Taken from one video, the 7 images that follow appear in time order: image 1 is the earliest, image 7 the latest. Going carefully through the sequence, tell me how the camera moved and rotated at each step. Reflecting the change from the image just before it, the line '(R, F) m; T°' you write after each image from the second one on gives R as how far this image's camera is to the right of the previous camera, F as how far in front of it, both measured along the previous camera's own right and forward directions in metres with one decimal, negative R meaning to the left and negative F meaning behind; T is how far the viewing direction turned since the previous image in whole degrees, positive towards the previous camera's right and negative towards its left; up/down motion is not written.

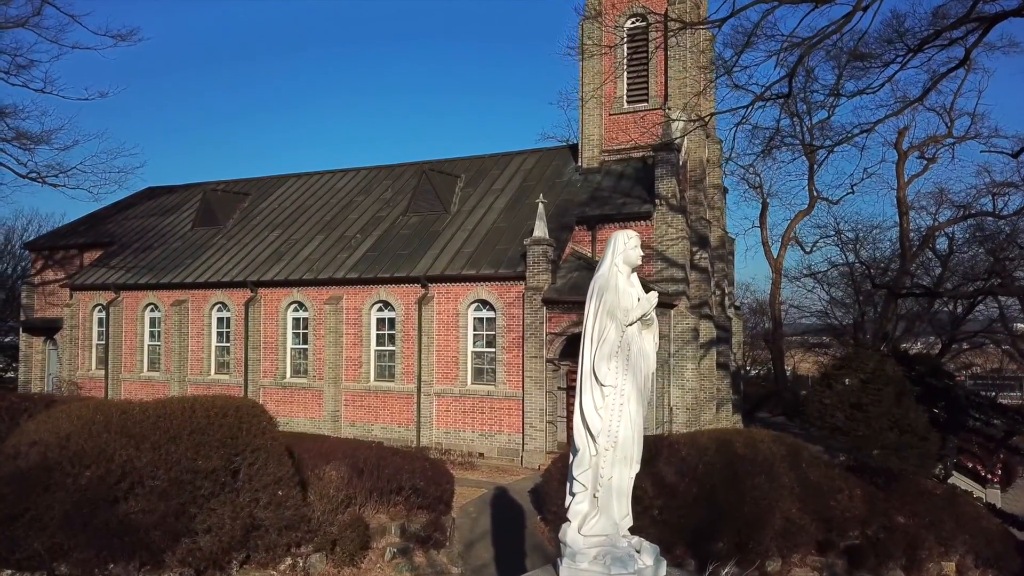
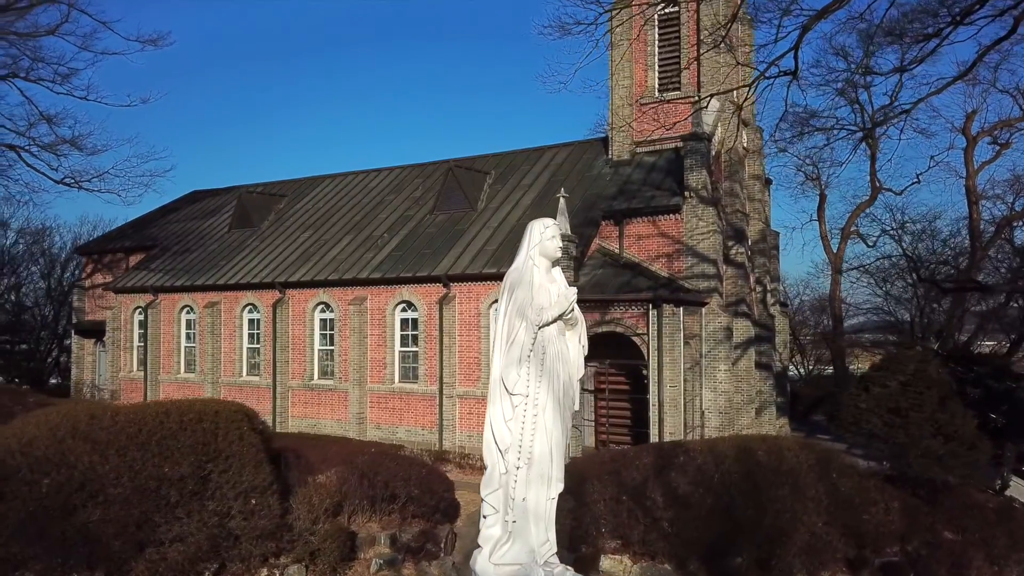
(+1.1, +0.7) m; -5°
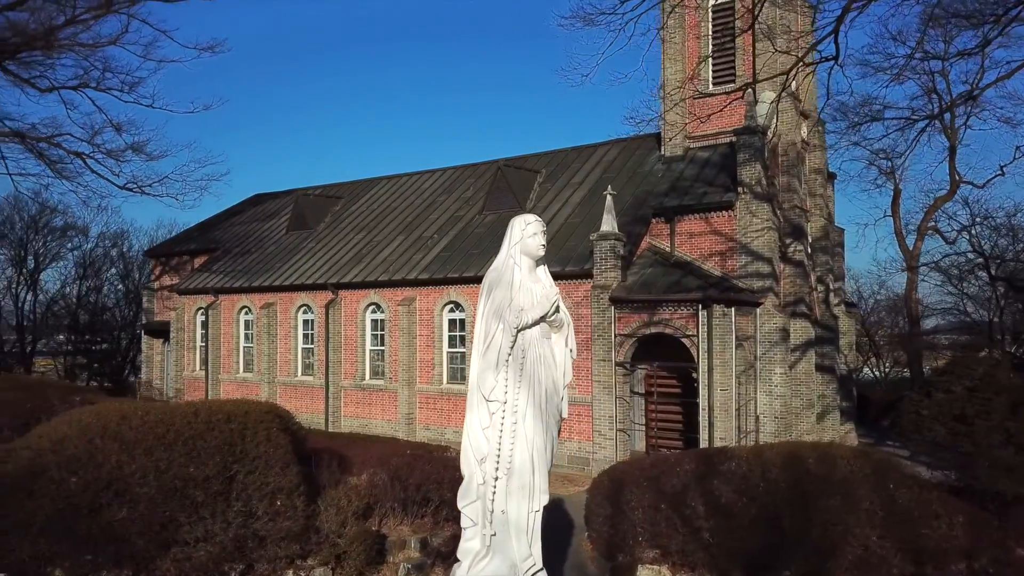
(+0.5, +0.3) m; -5°
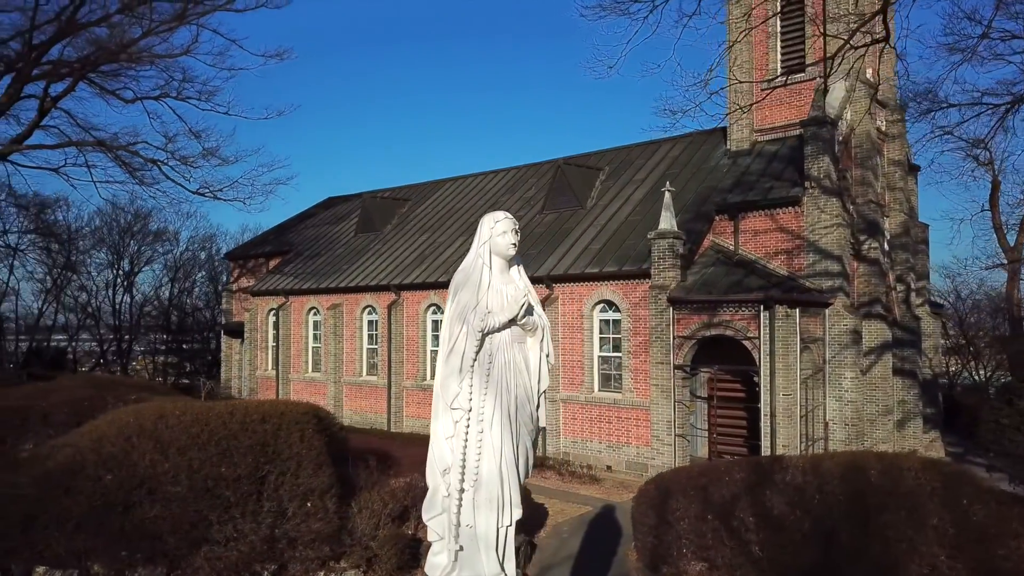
(+0.7, +0.3) m; -6°
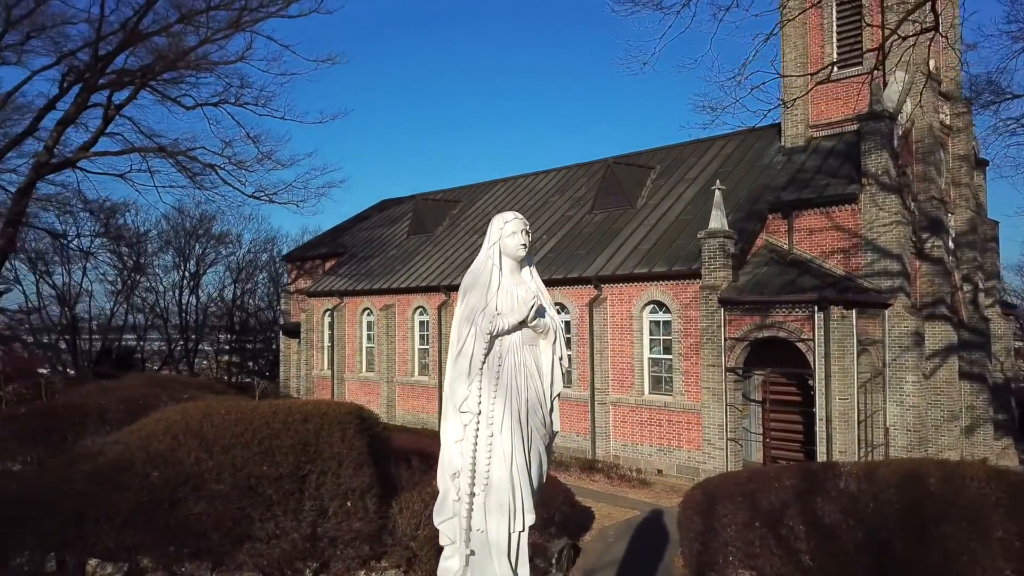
(+0.3, +0.1) m; -4°
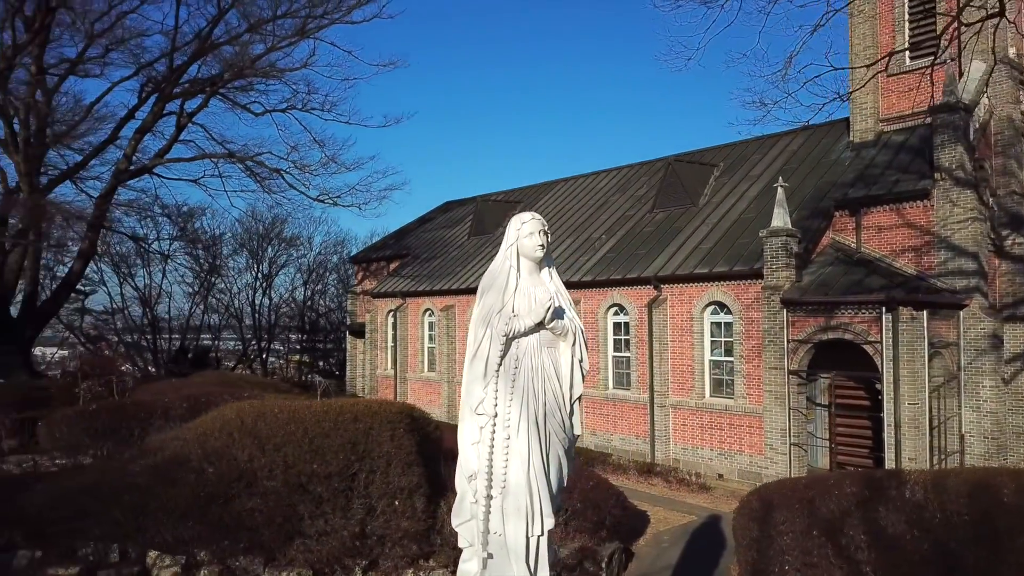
(+0.3, +0.1) m; -5°
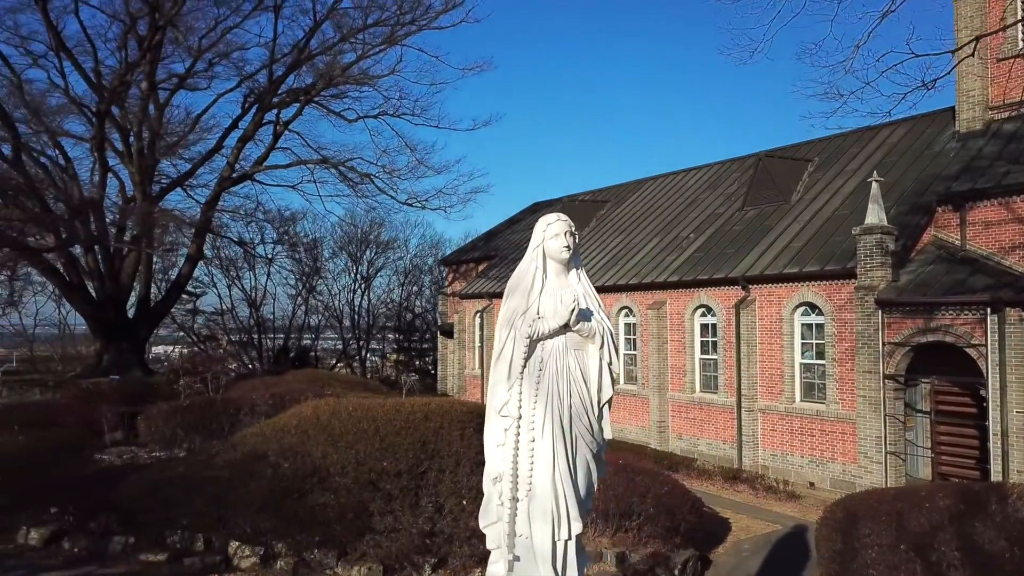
(+0.4, +0.1) m; -7°
